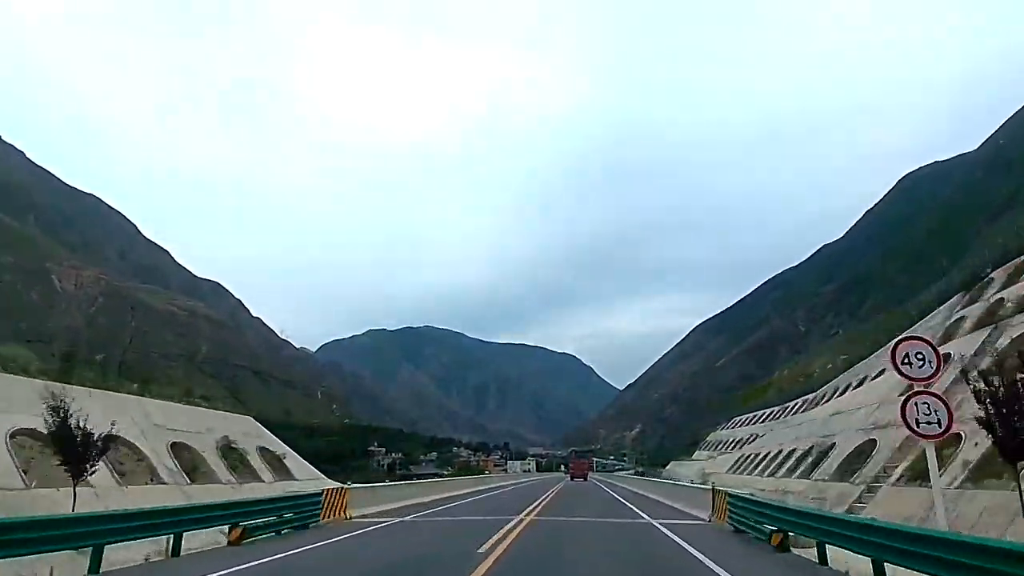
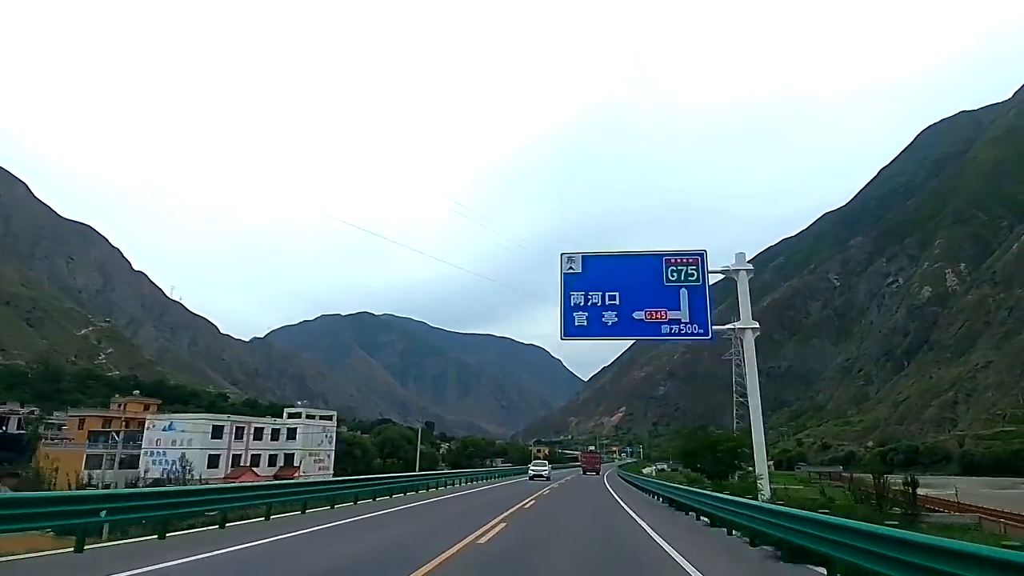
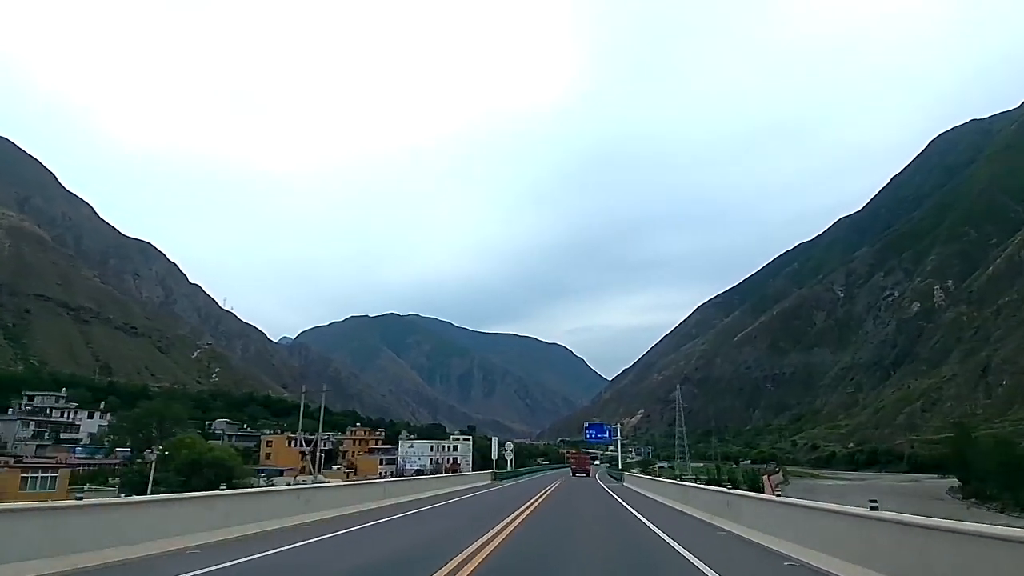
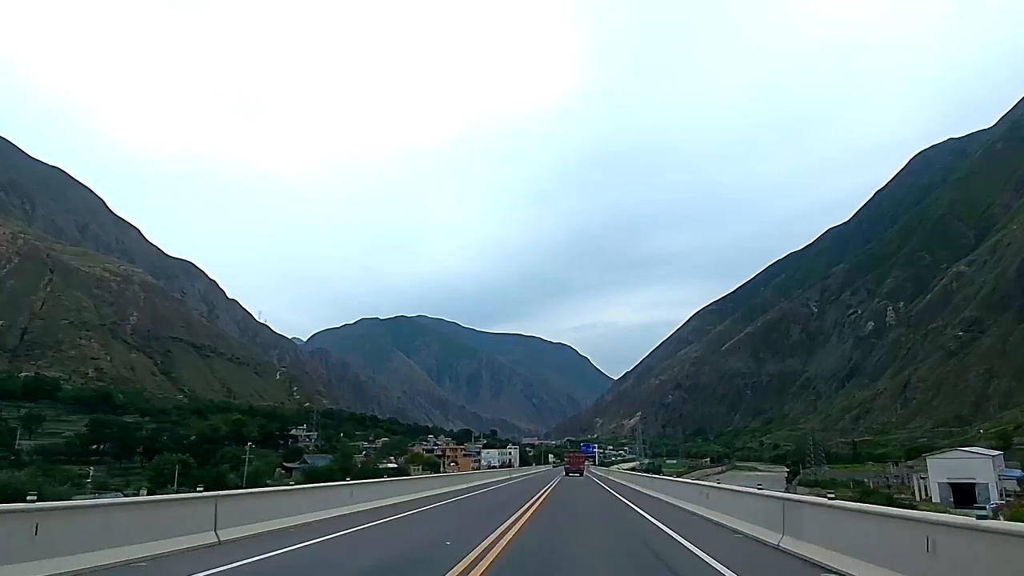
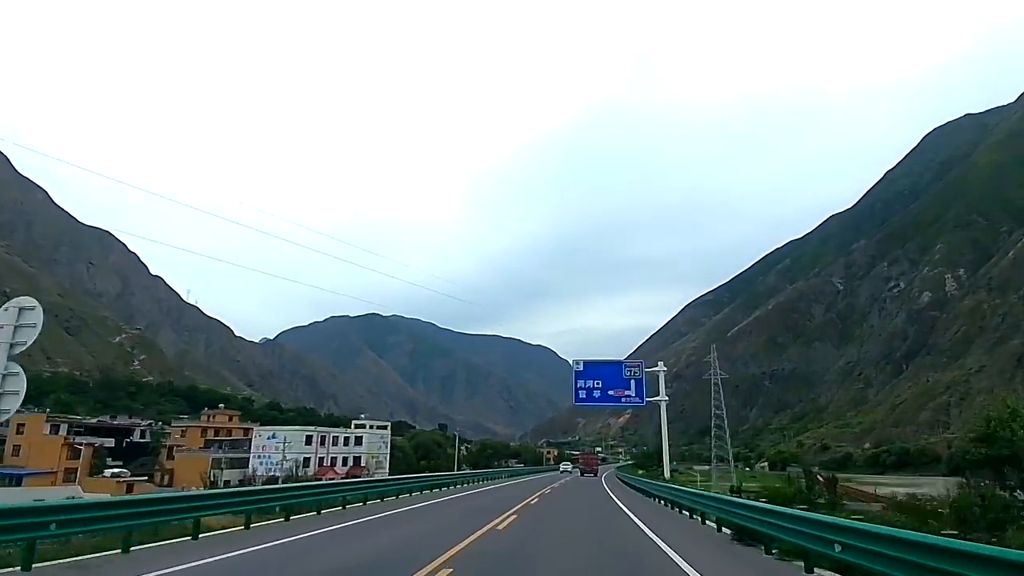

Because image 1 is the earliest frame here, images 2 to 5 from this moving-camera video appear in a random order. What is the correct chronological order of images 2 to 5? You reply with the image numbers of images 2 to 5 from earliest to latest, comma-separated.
4, 3, 5, 2
